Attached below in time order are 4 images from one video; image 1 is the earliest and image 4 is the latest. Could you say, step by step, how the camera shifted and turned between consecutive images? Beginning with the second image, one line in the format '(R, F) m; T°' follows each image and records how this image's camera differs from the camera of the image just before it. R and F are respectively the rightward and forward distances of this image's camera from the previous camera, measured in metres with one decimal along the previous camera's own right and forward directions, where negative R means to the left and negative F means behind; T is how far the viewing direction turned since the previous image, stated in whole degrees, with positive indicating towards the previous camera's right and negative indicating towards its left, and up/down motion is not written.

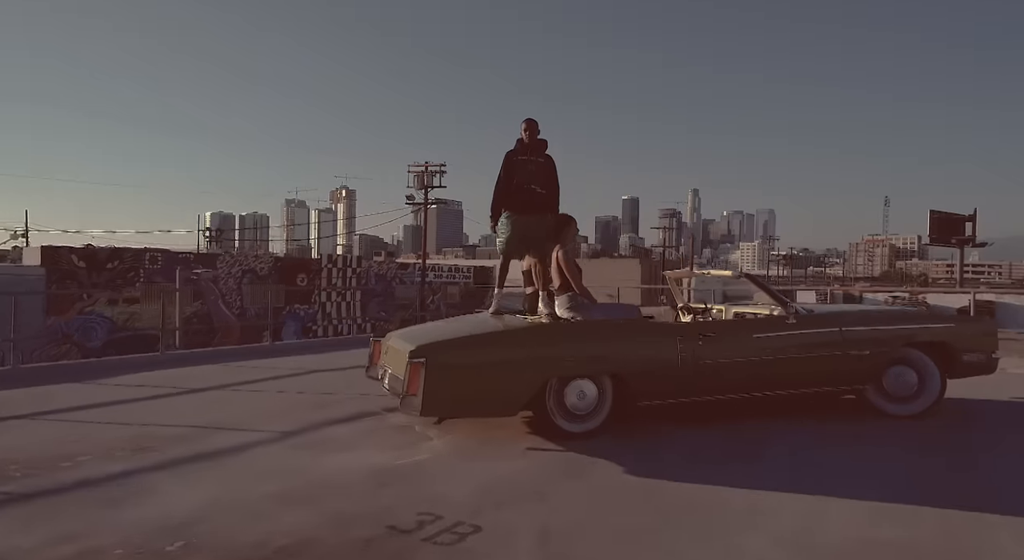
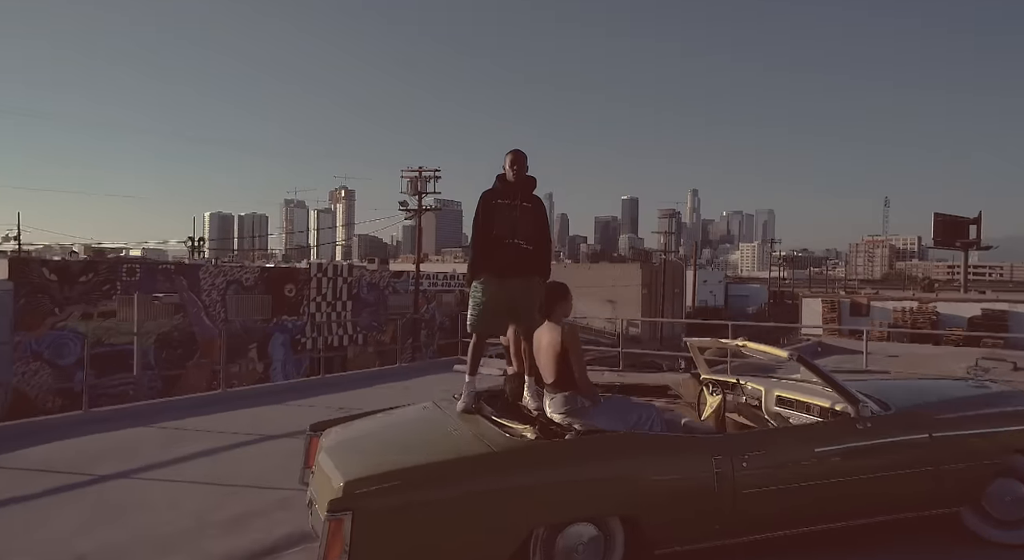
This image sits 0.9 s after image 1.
(+0.1, +1.0) m; 0°
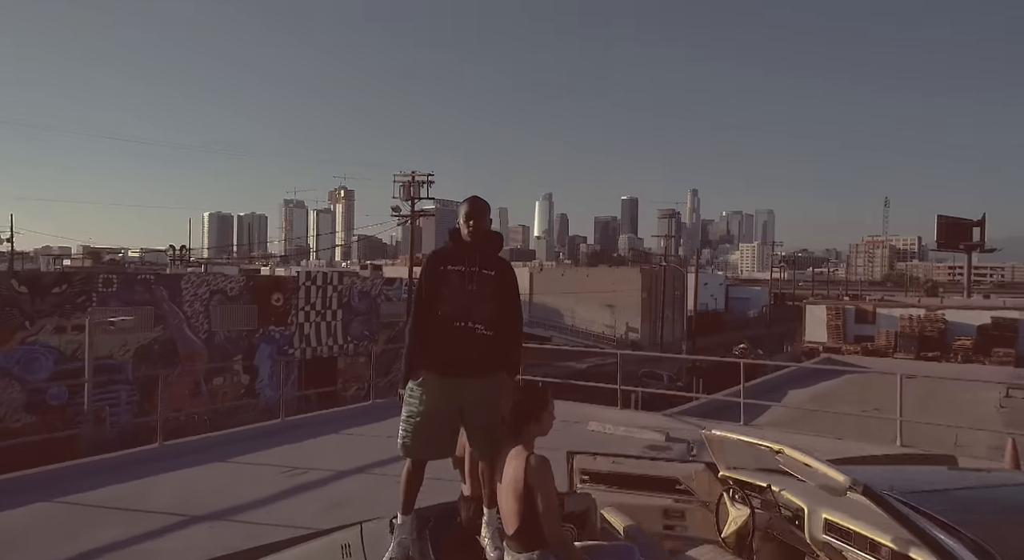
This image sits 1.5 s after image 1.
(+0.2, +0.9) m; 0°
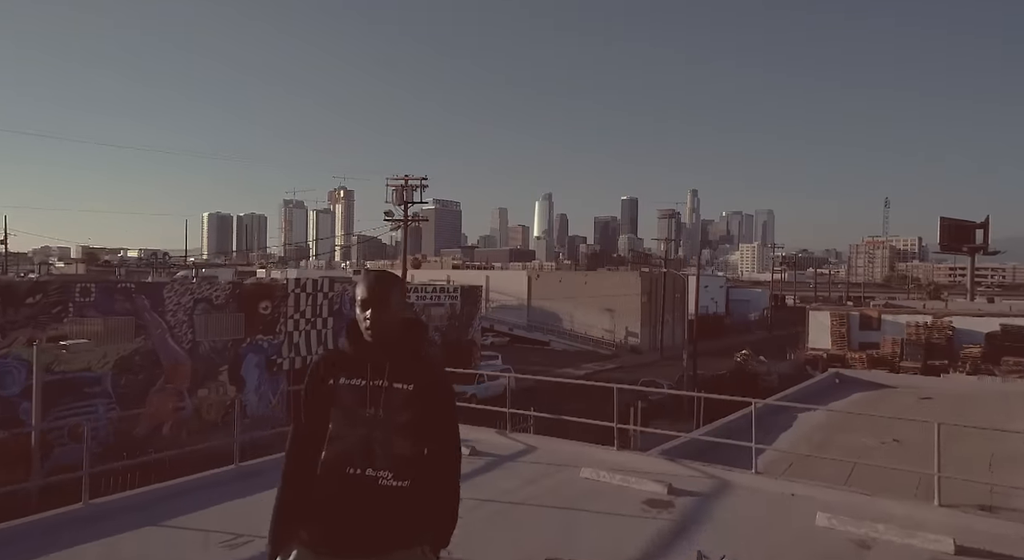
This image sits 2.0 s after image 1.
(+0.2, +0.7) m; 0°
